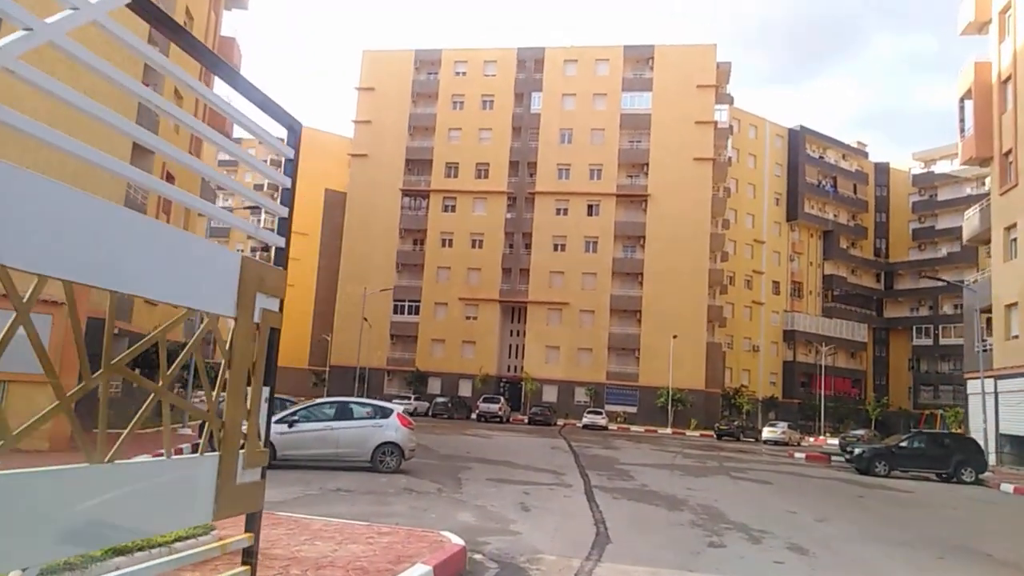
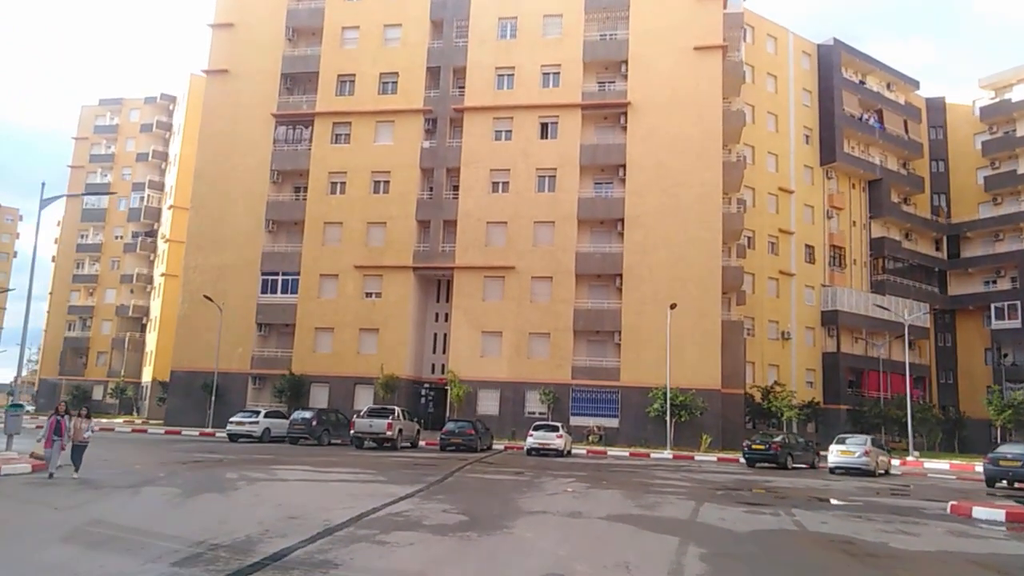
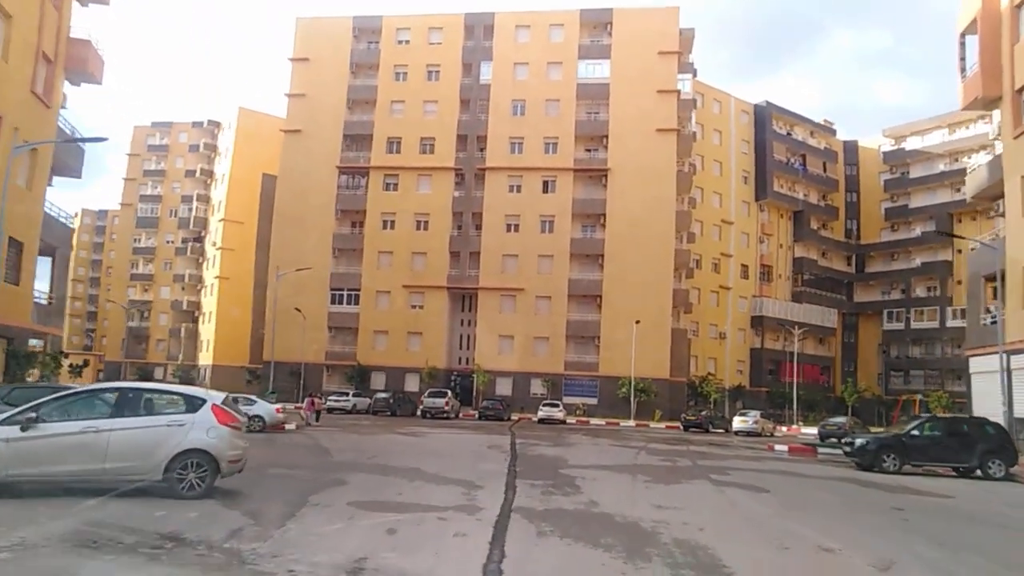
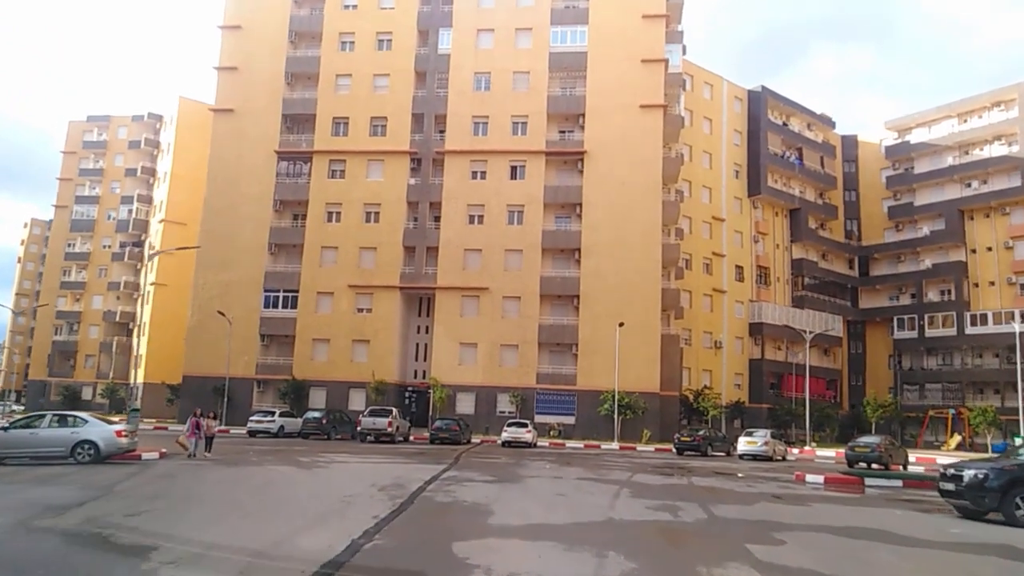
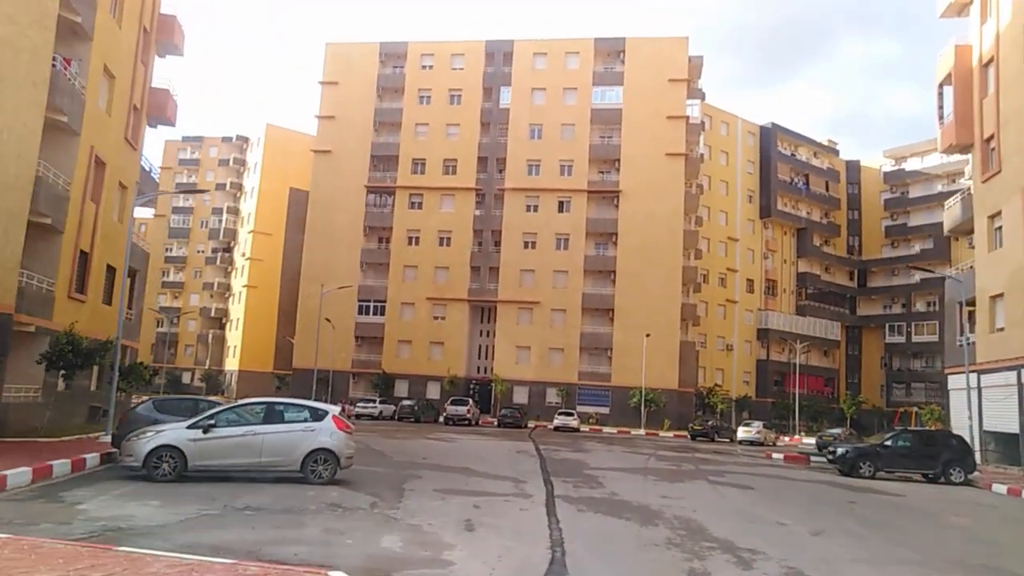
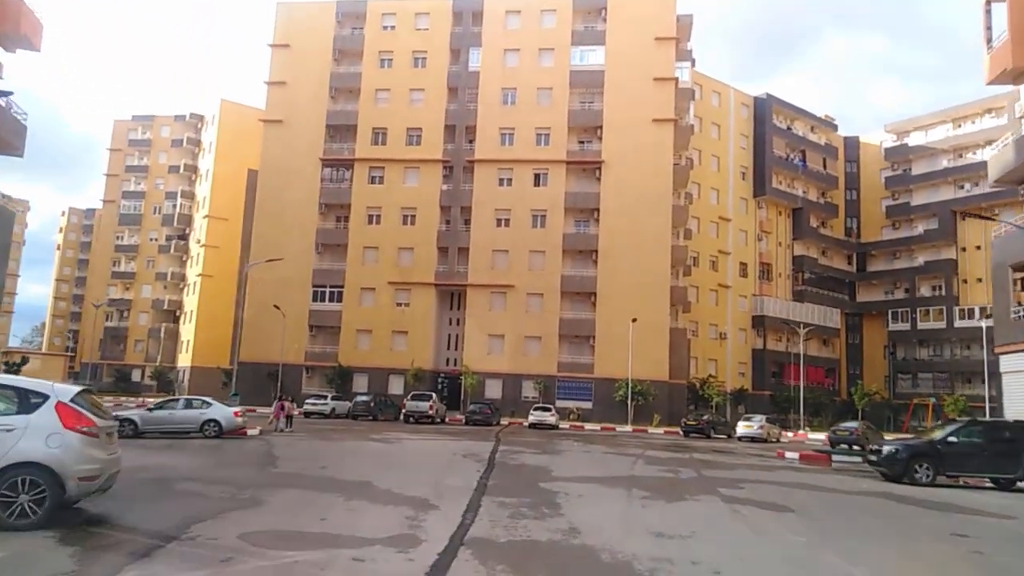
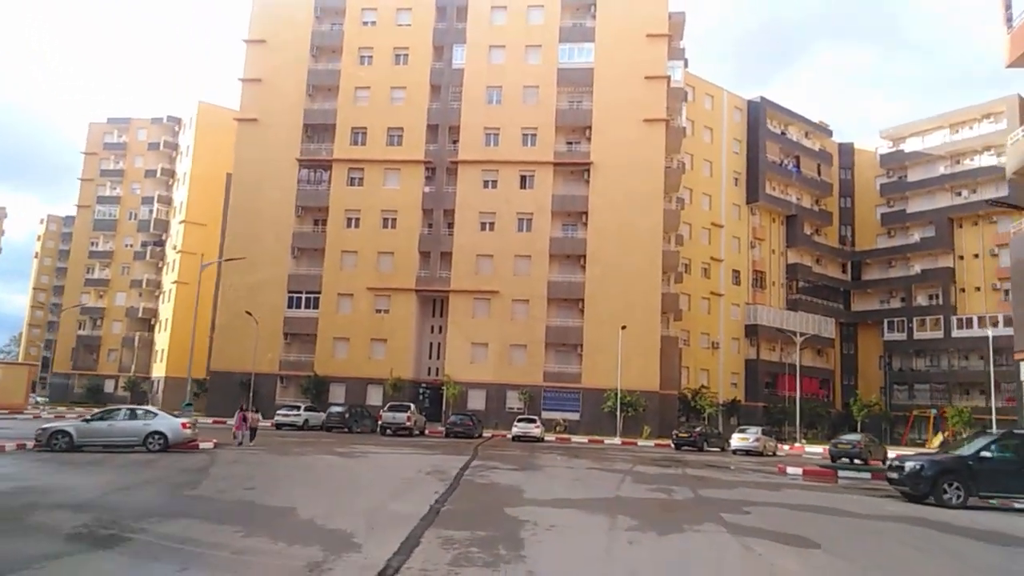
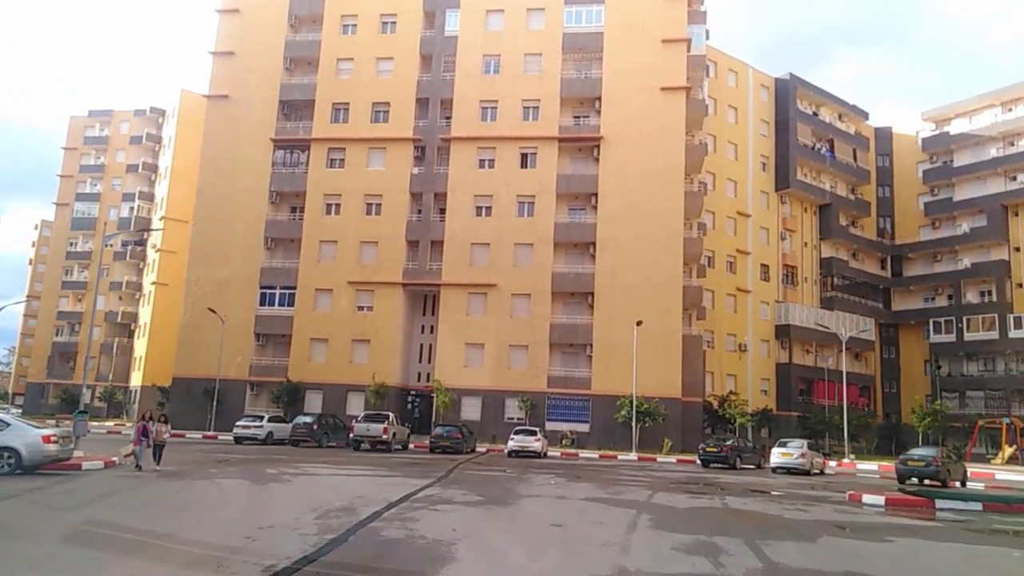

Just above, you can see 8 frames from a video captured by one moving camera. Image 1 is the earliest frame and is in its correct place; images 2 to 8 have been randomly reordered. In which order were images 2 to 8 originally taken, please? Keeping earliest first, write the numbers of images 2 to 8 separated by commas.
5, 3, 6, 7, 4, 8, 2
